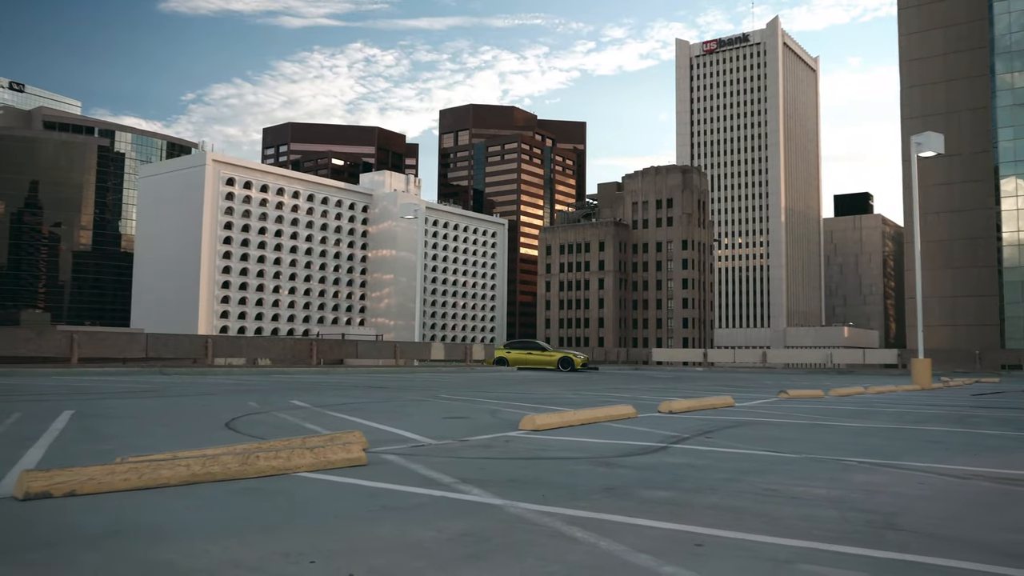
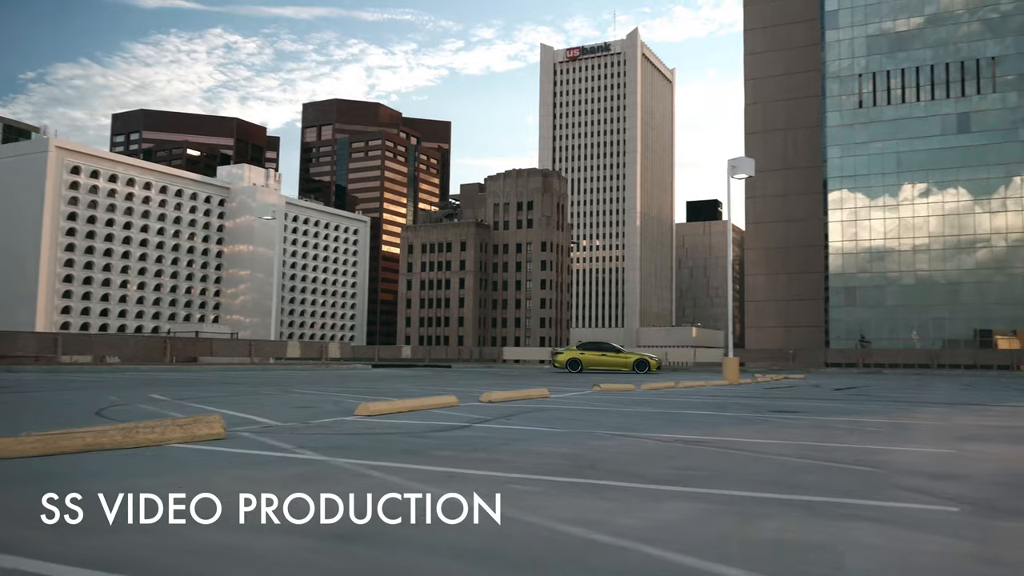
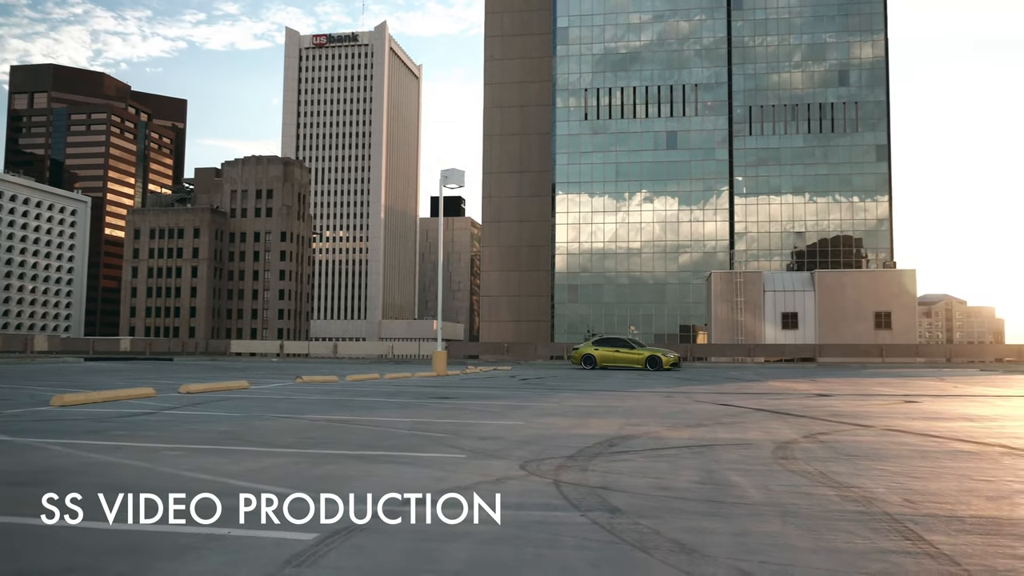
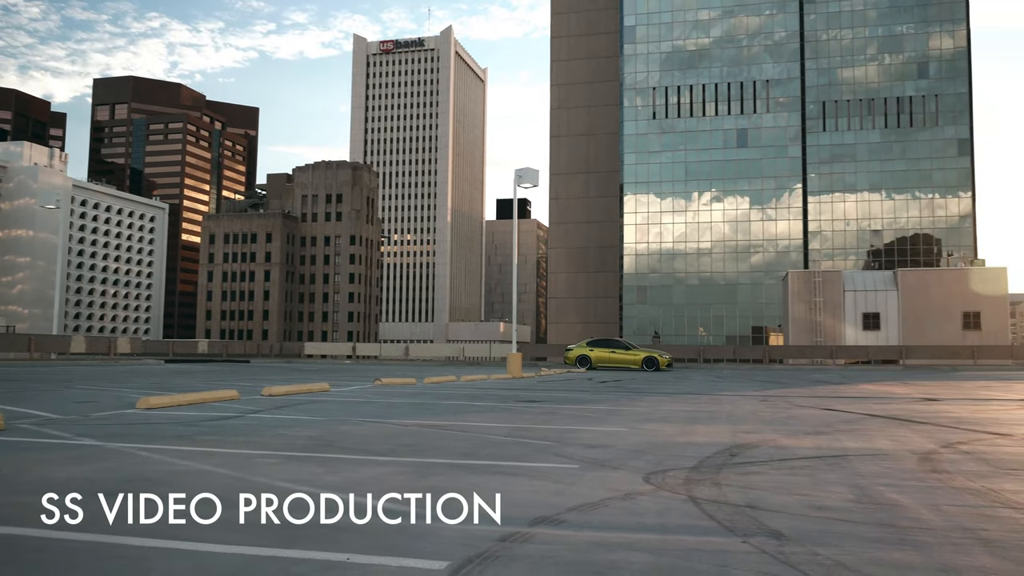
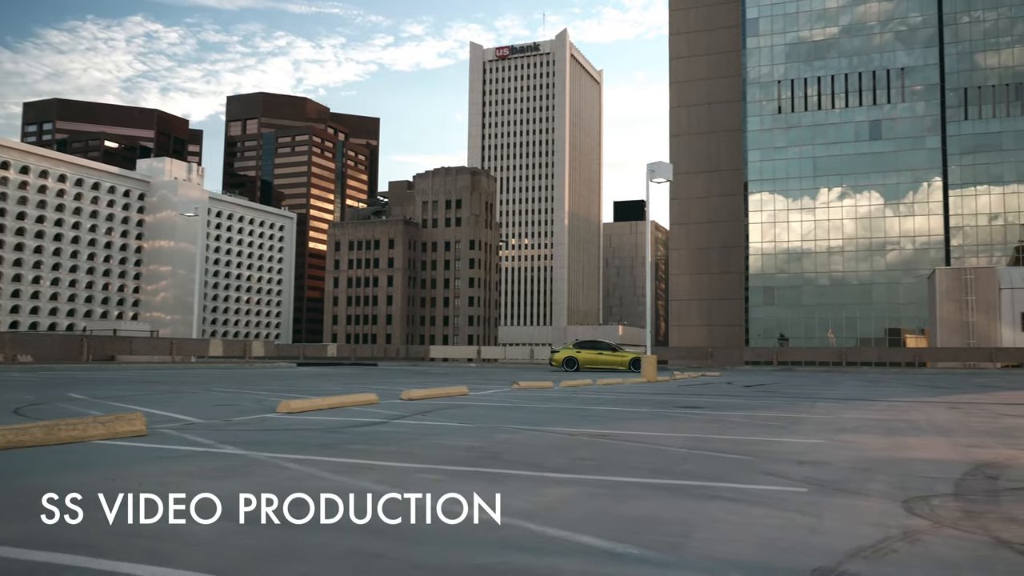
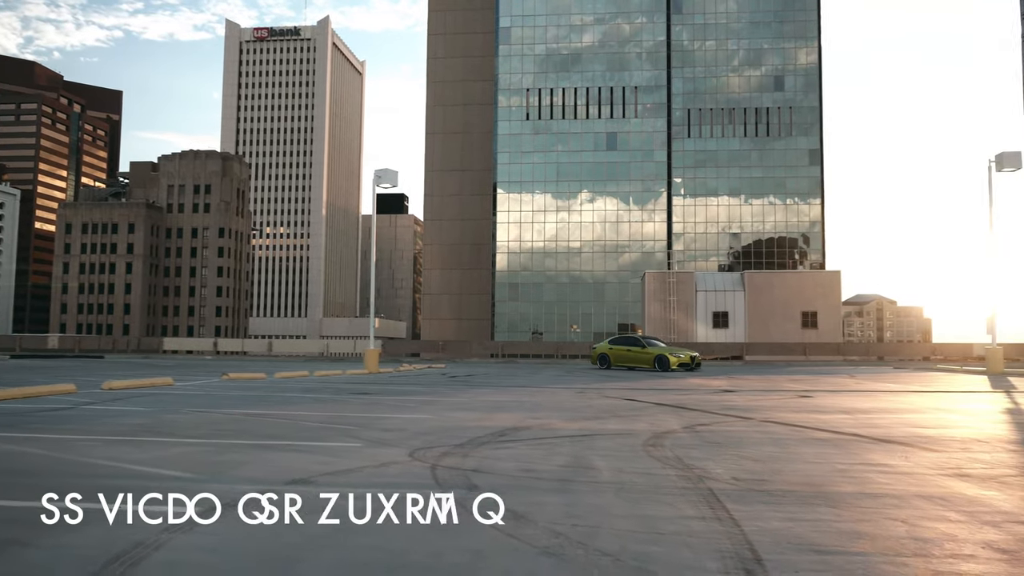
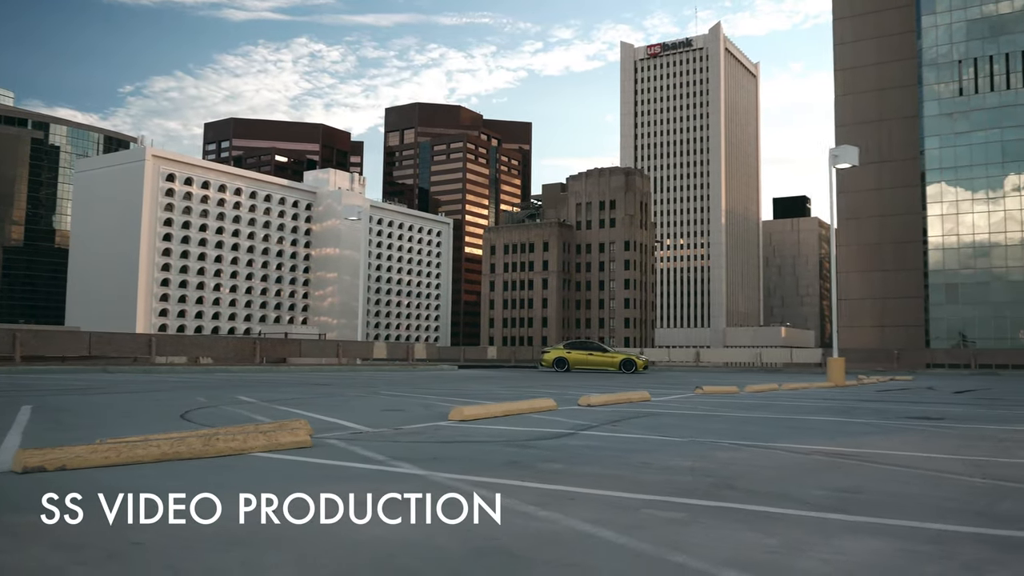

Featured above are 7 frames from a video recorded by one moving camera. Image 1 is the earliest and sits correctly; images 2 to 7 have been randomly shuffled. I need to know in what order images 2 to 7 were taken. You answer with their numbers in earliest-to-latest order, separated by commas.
7, 2, 5, 4, 3, 6
